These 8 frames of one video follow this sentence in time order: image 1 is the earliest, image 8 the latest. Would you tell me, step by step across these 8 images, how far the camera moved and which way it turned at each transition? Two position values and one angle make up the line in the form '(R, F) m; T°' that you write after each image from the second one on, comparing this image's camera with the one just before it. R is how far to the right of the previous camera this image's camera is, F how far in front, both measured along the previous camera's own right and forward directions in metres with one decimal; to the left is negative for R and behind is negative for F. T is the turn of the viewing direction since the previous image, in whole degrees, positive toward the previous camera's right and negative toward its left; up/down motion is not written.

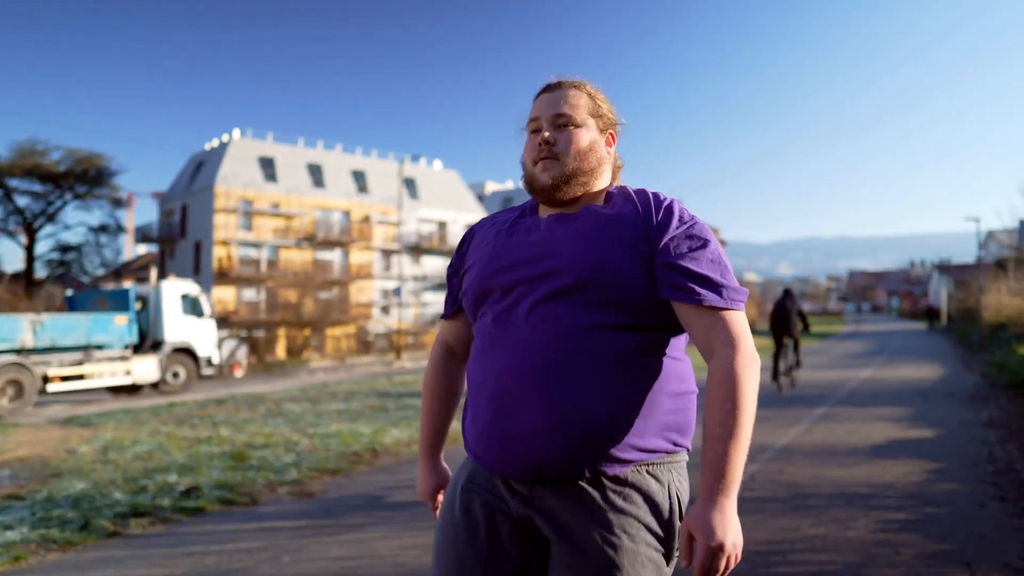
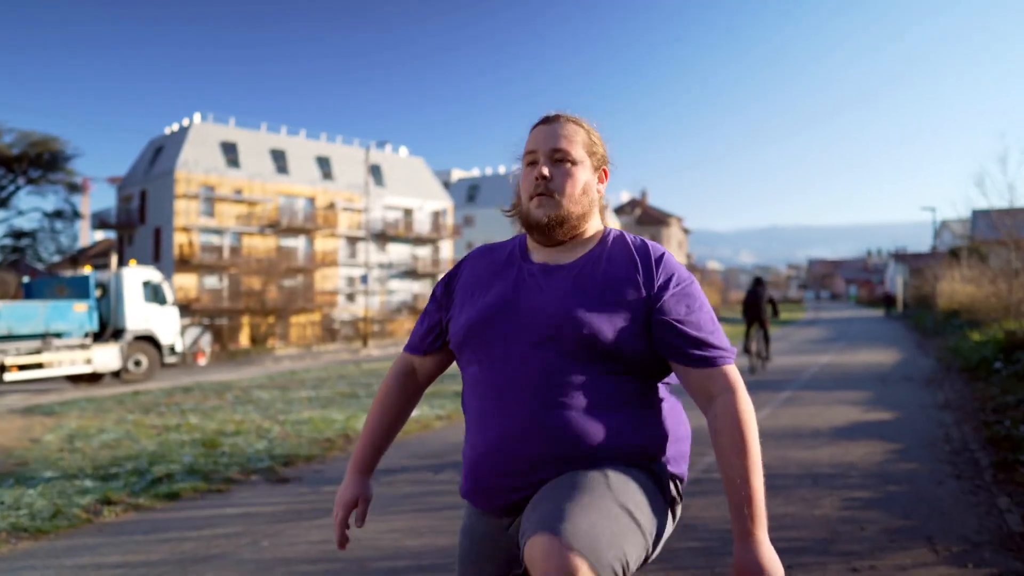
(-0.1, -0.1) m; +2°
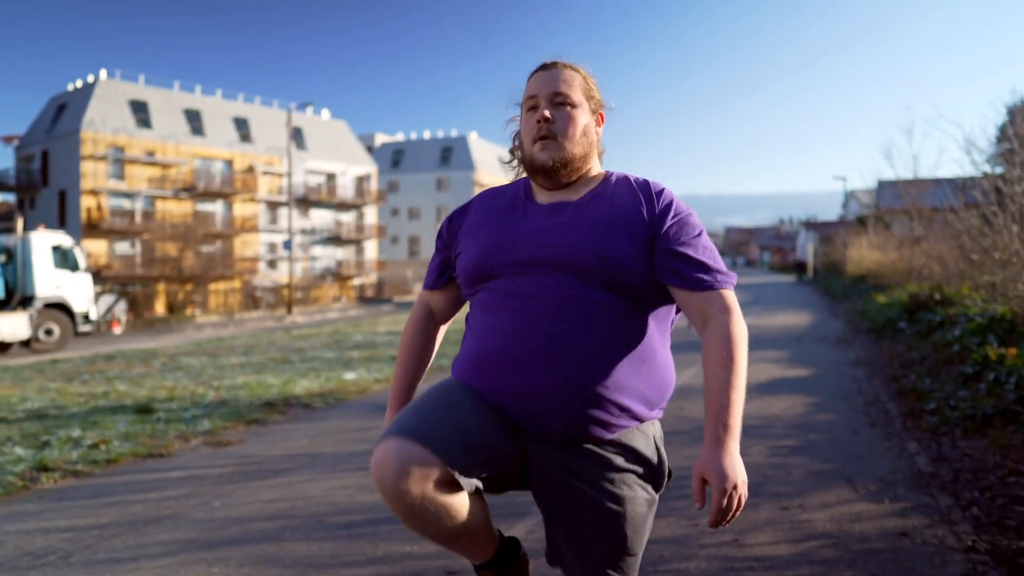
(-0.2, -0.2) m; +5°
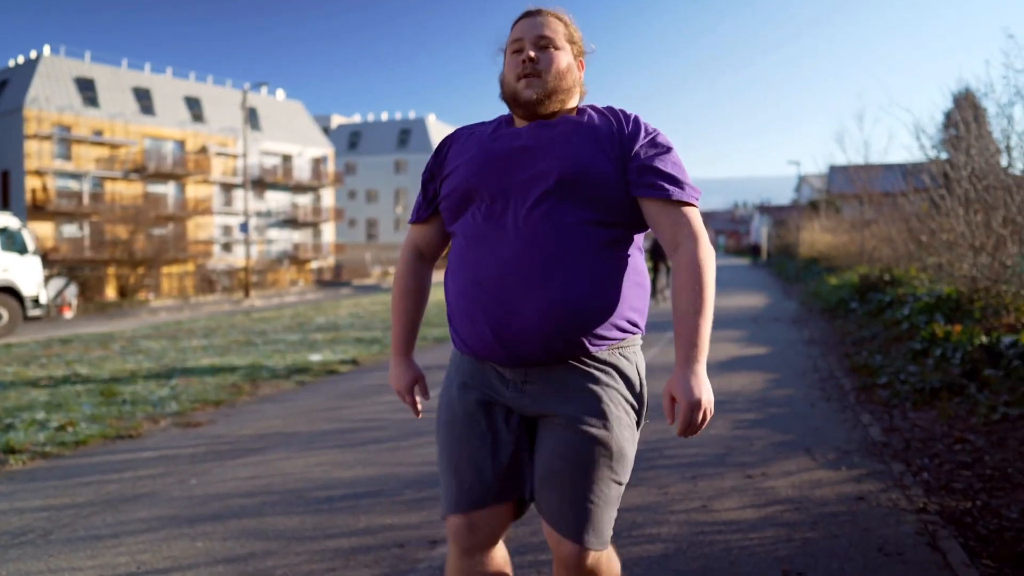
(-0.1, -0.2) m; +3°
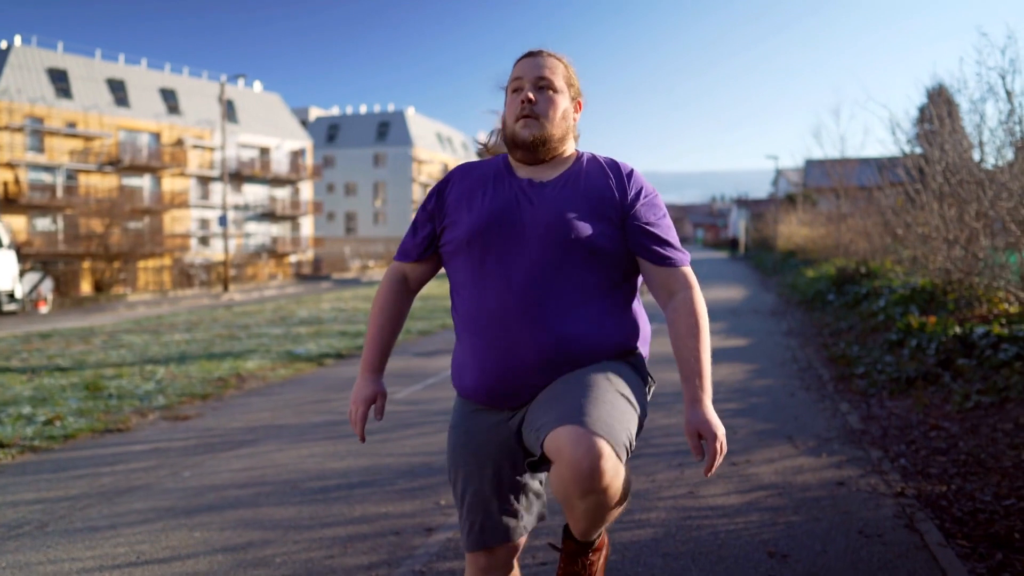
(-0.1, -0.1) m; +1°
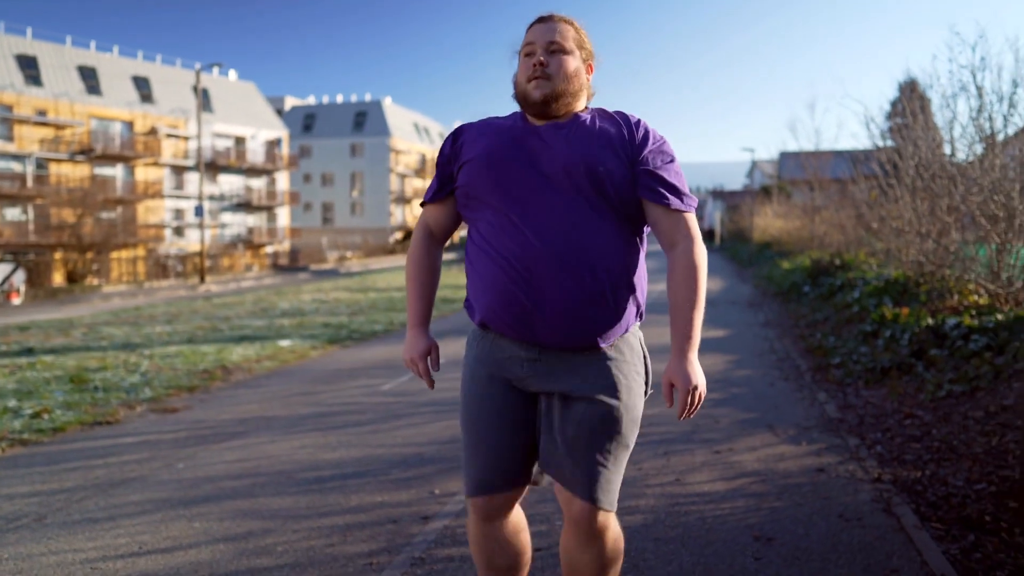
(-0.1, -0.1) m; +2°
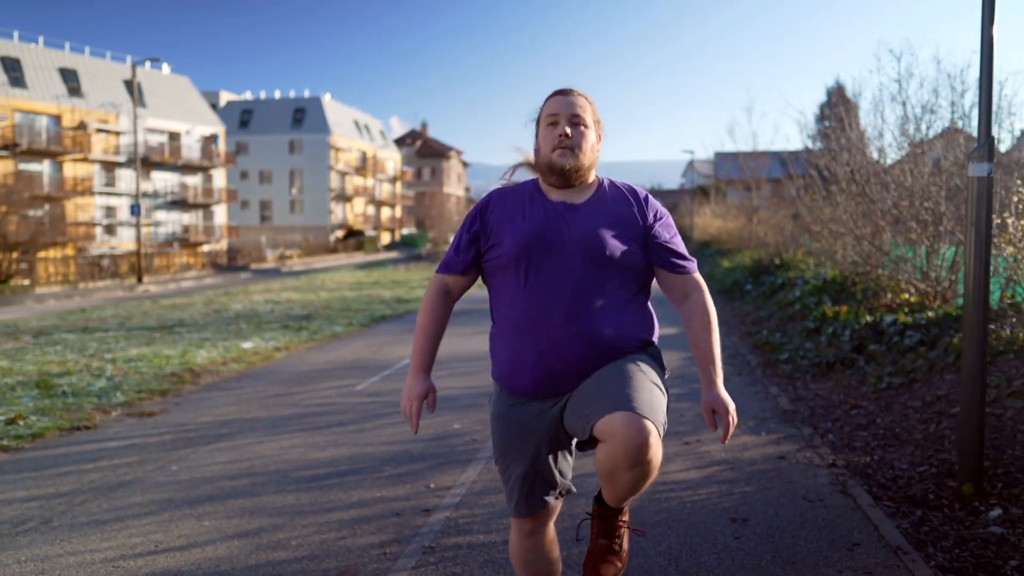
(-0.4, -0.4) m; +4°
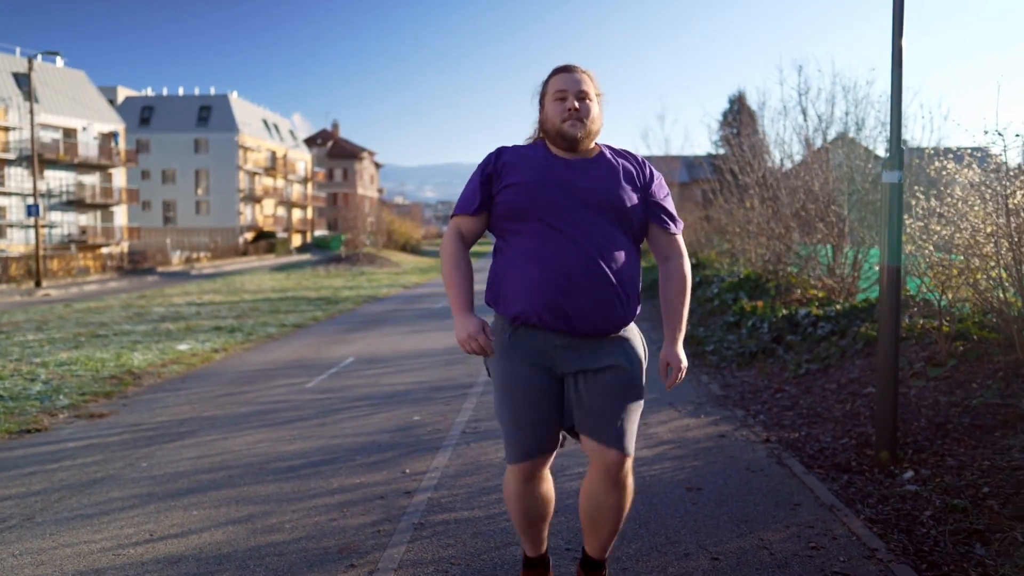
(-0.5, -0.5) m; +7°
